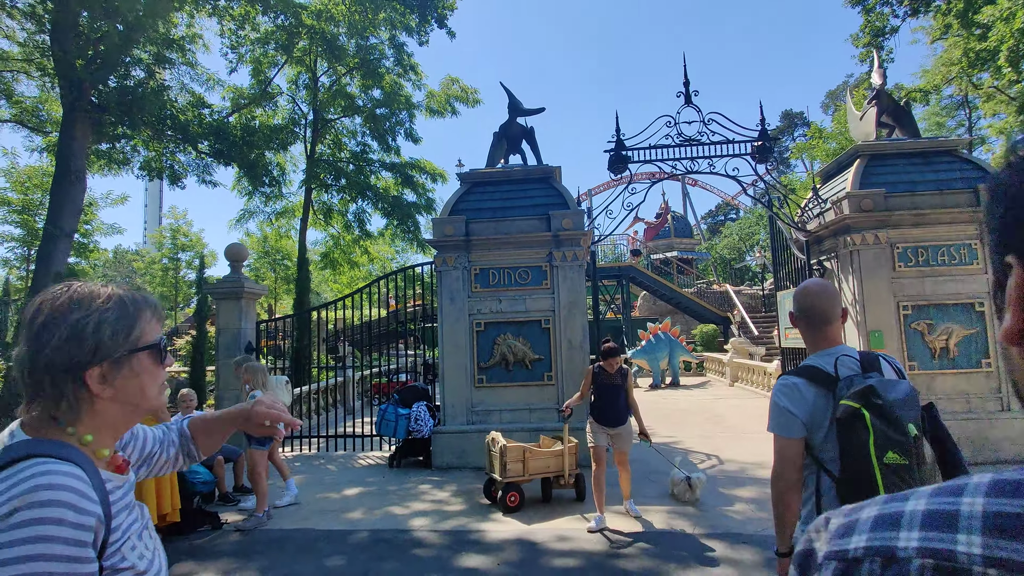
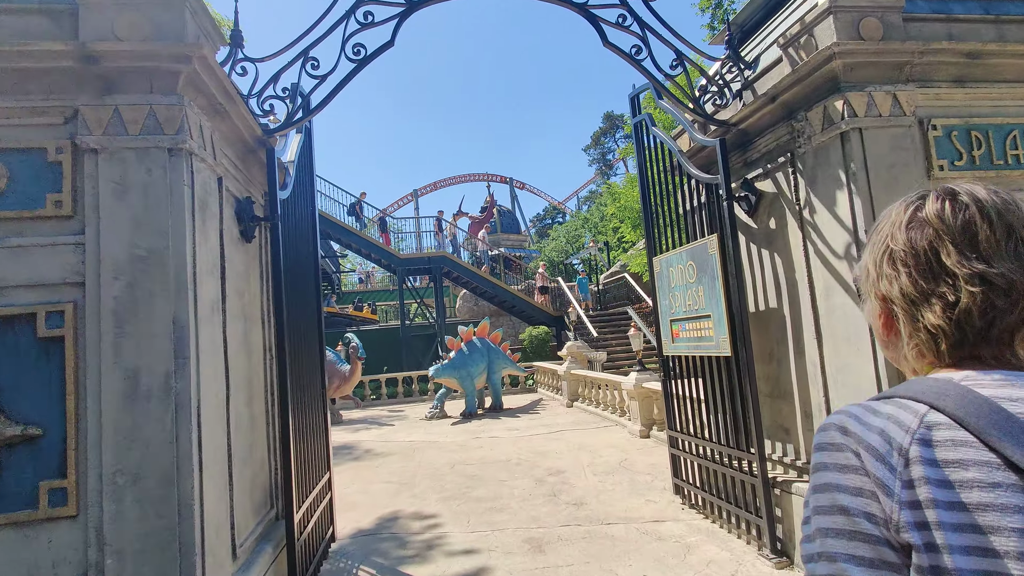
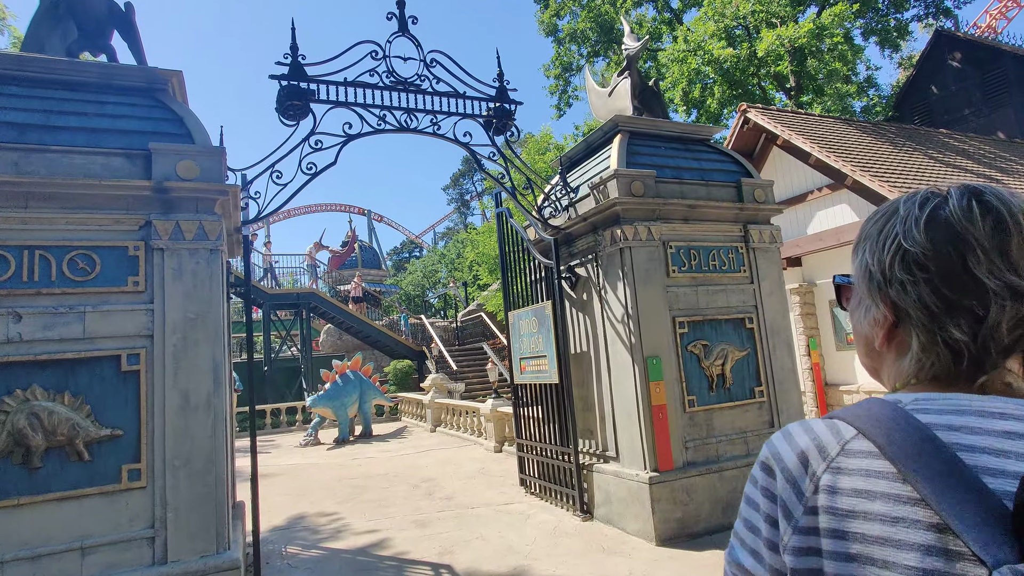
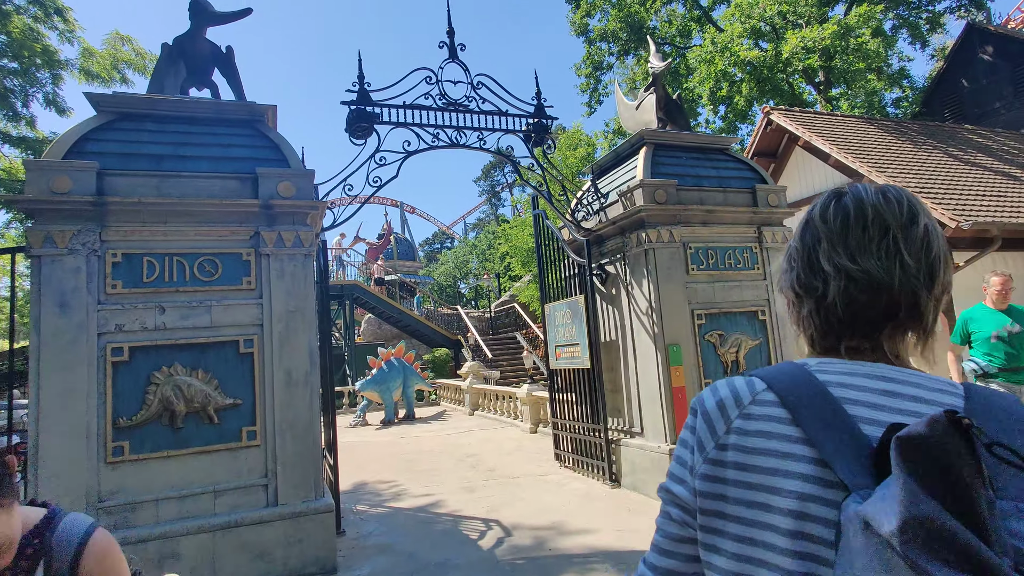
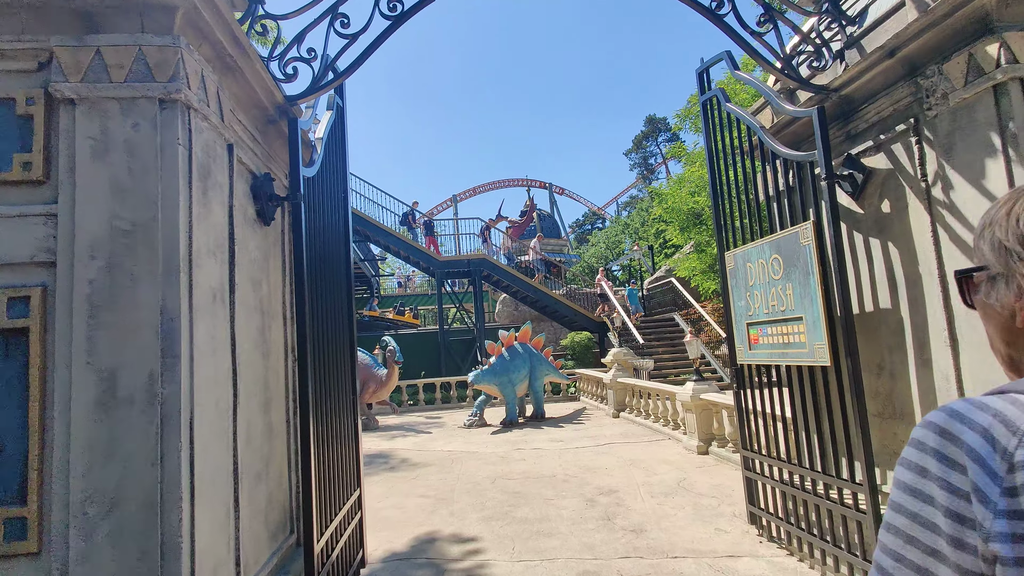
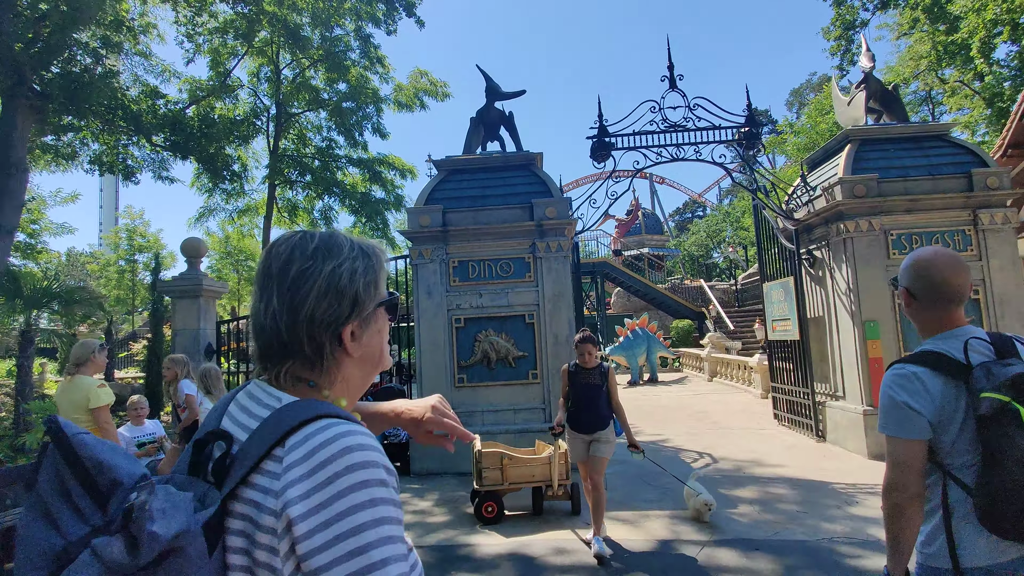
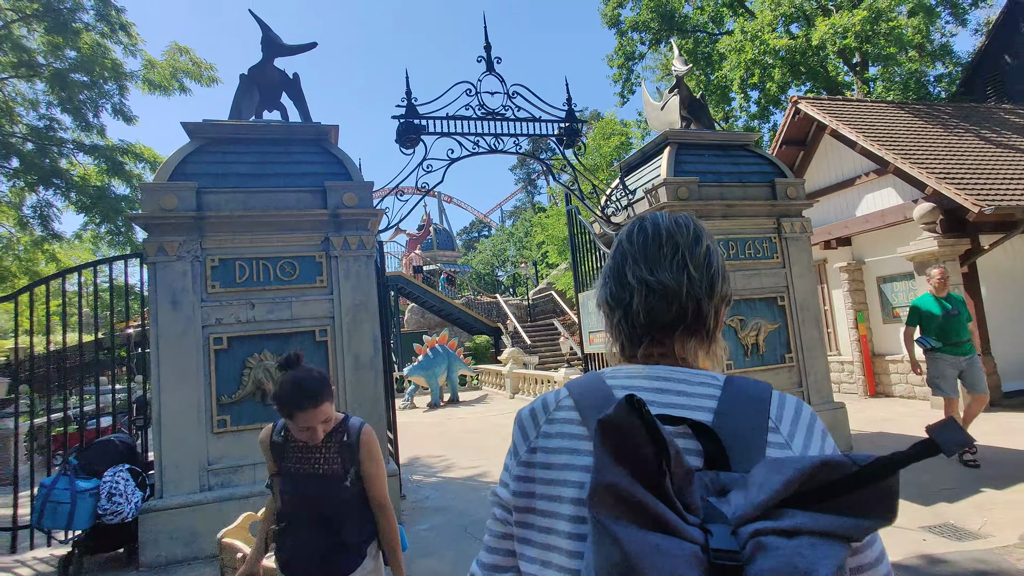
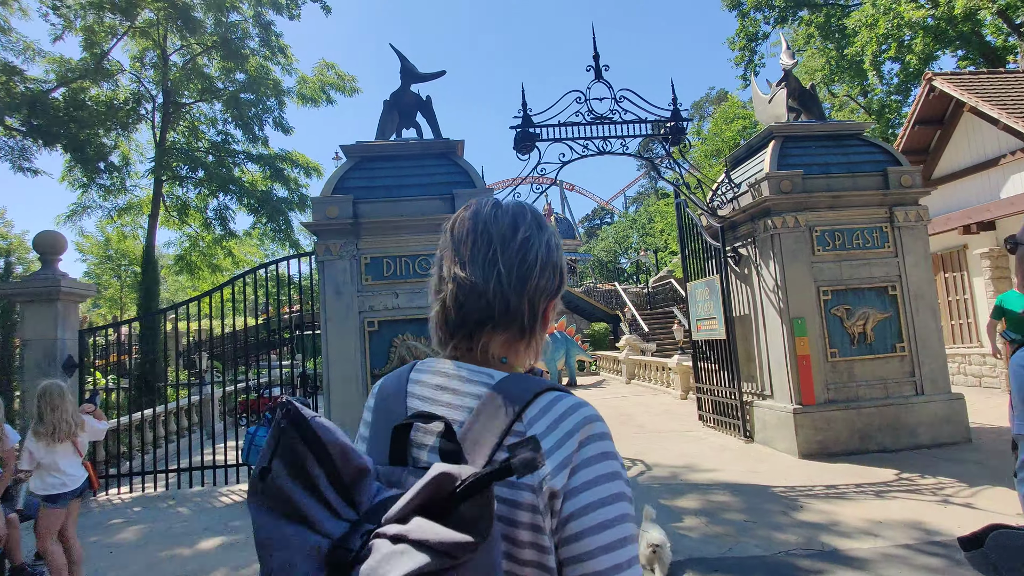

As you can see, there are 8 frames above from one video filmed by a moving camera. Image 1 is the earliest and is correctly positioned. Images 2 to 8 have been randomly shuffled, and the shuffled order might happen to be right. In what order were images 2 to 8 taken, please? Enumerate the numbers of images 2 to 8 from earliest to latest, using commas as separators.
6, 8, 7, 4, 3, 2, 5
